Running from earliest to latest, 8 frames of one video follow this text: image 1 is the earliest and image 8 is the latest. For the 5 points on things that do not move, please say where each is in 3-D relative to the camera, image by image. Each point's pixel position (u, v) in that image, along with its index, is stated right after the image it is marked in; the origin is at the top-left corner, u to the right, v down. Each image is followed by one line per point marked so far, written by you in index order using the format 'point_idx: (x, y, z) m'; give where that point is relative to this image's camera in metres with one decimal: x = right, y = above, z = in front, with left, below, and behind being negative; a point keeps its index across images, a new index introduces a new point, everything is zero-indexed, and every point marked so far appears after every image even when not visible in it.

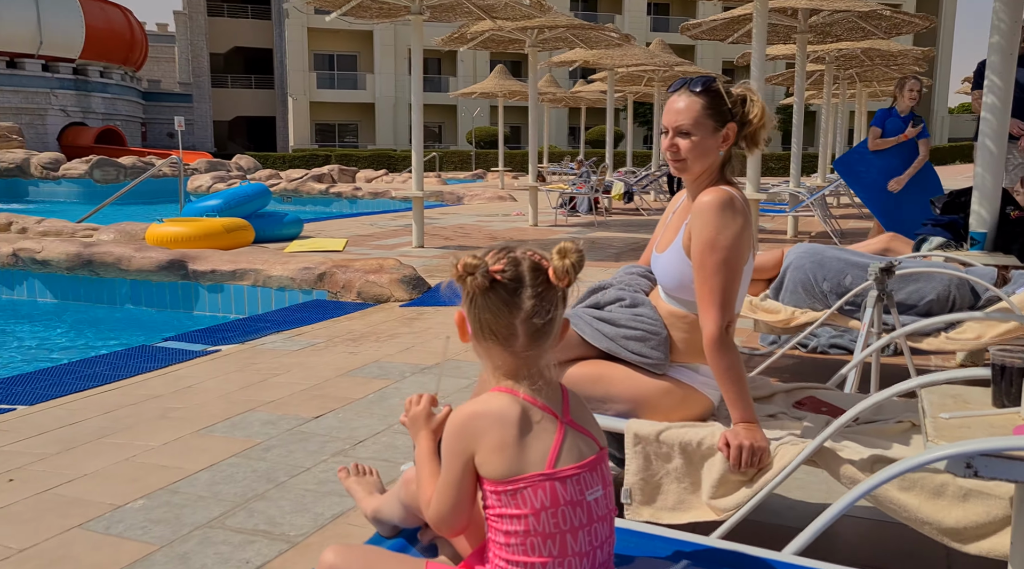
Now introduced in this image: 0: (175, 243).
0: (-2.8, +0.4, +7.9) m
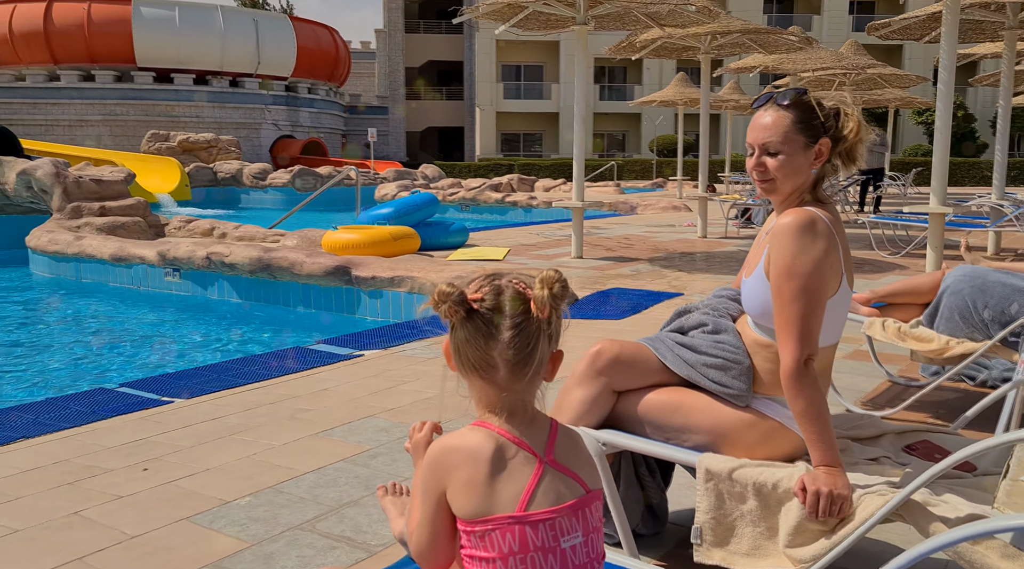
0: (-1.5, +0.3, +8.3) m
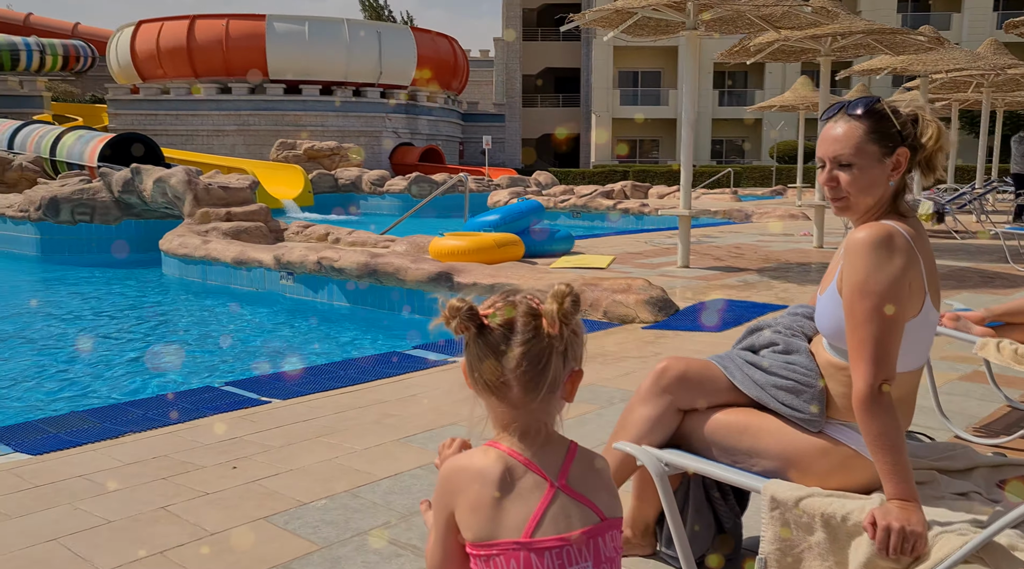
0: (-0.5, +0.3, +8.4) m
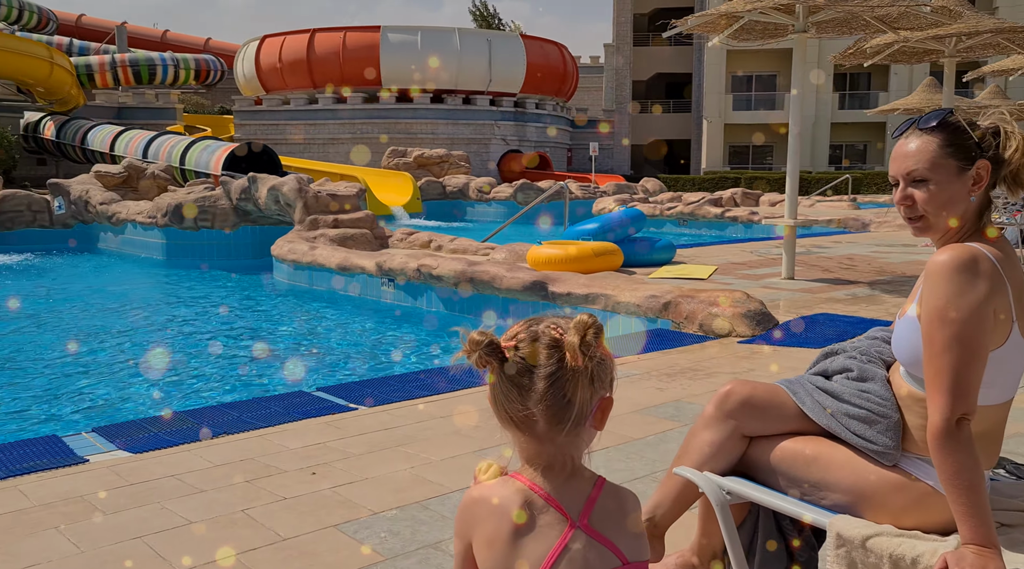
0: (+0.4, +0.2, +8.4) m
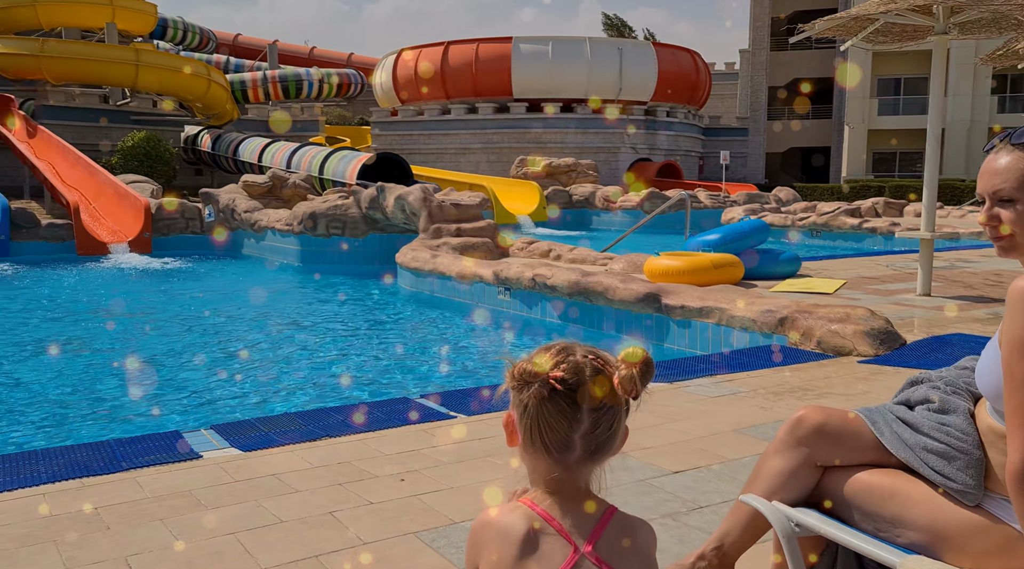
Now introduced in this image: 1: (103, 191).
0: (+1.4, +0.1, +8.2) m
1: (-6.1, +1.3, +13.7) m
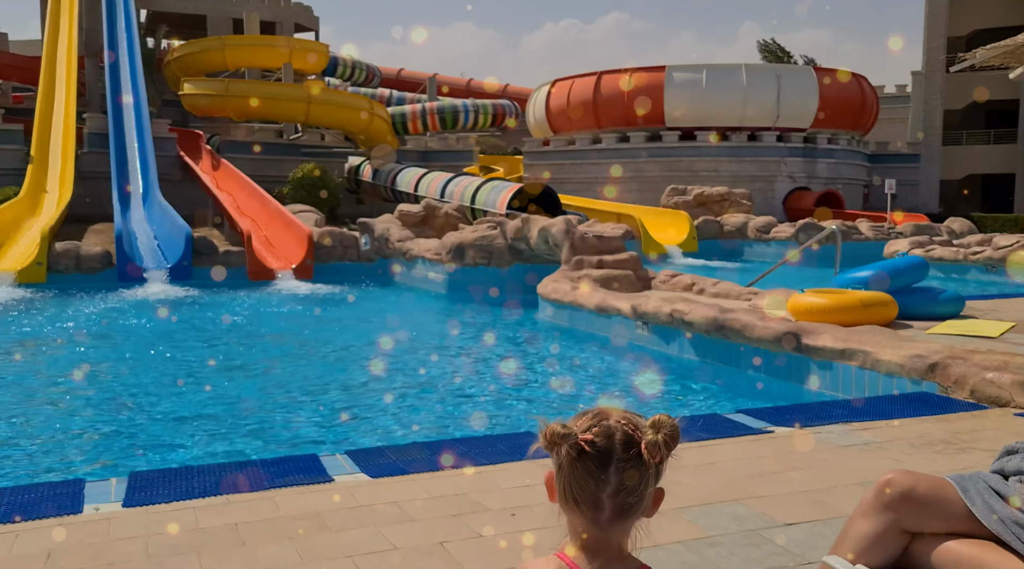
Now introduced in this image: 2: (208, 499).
0: (+2.6, -0.3, +7.9) m
1: (-3.8, +1.0, +14.7) m
2: (-1.8, -1.3, +5.5) m
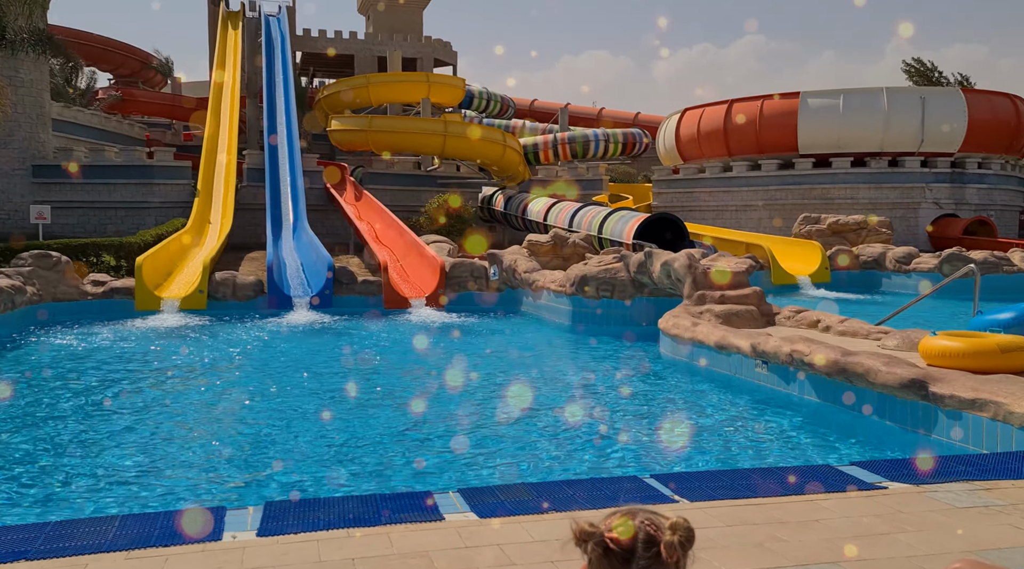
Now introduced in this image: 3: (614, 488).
0: (+3.6, -0.6, +7.6) m
1: (-1.6, +0.7, +15.3) m
2: (-1.2, -1.6, +5.9) m
3: (+0.7, -1.4, +6.4) m
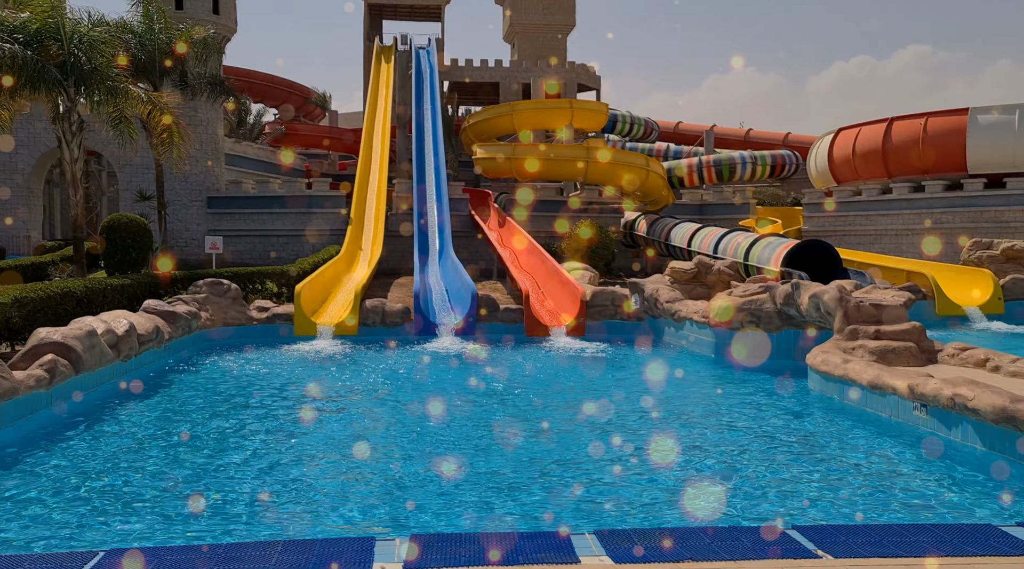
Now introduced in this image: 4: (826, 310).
0: (+4.6, -0.9, +6.9) m
1: (+0.8, +0.3, +15.4) m
2: (-0.3, -1.9, +6.1) m
3: (+1.6, -1.7, +6.2) m
4: (+3.9, -0.2, +10.9) m
